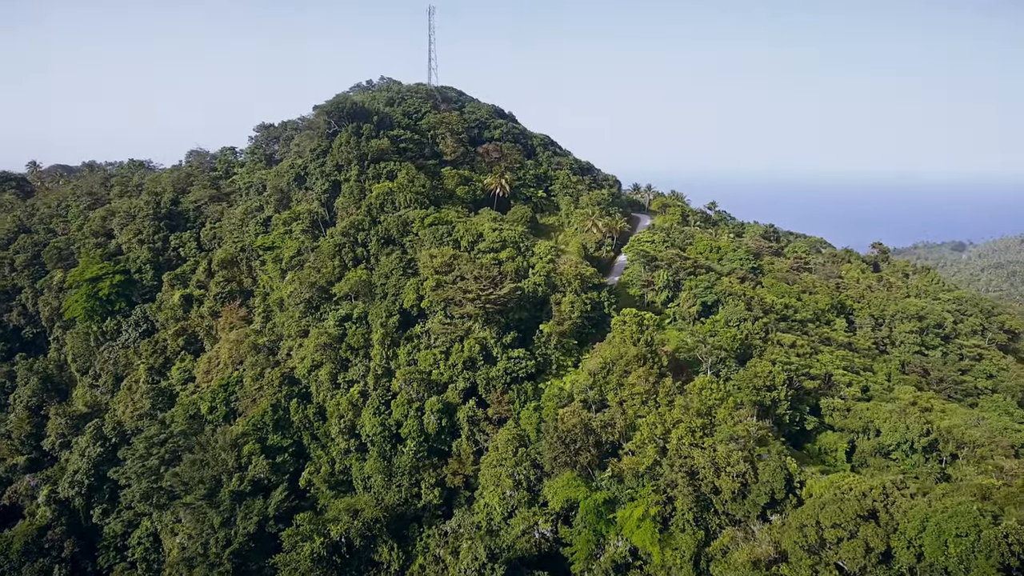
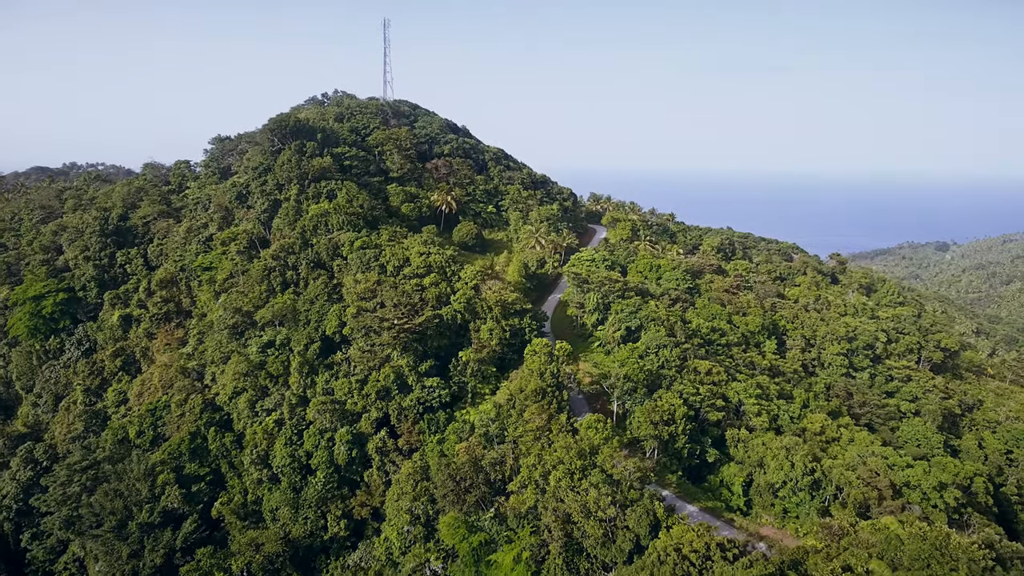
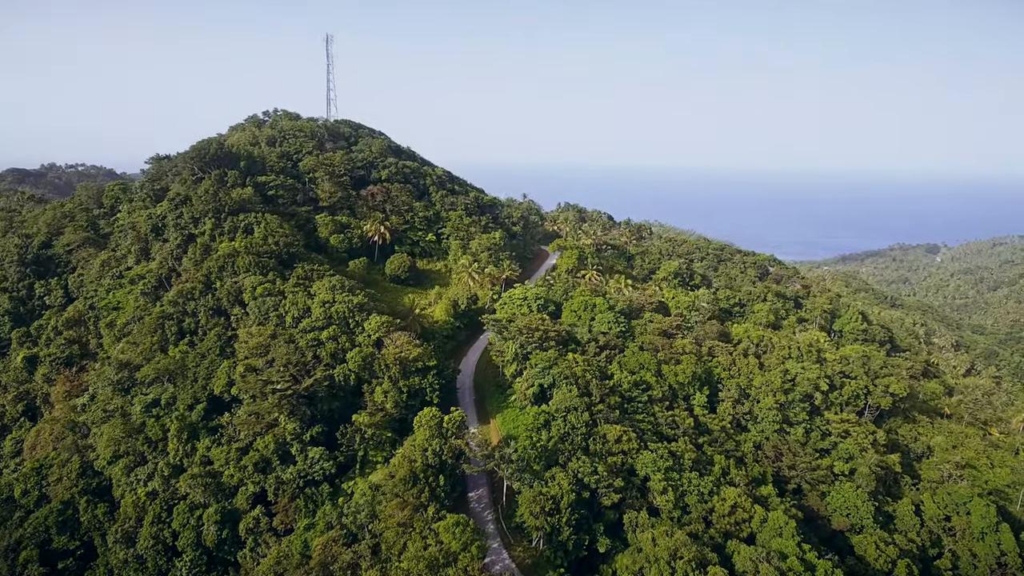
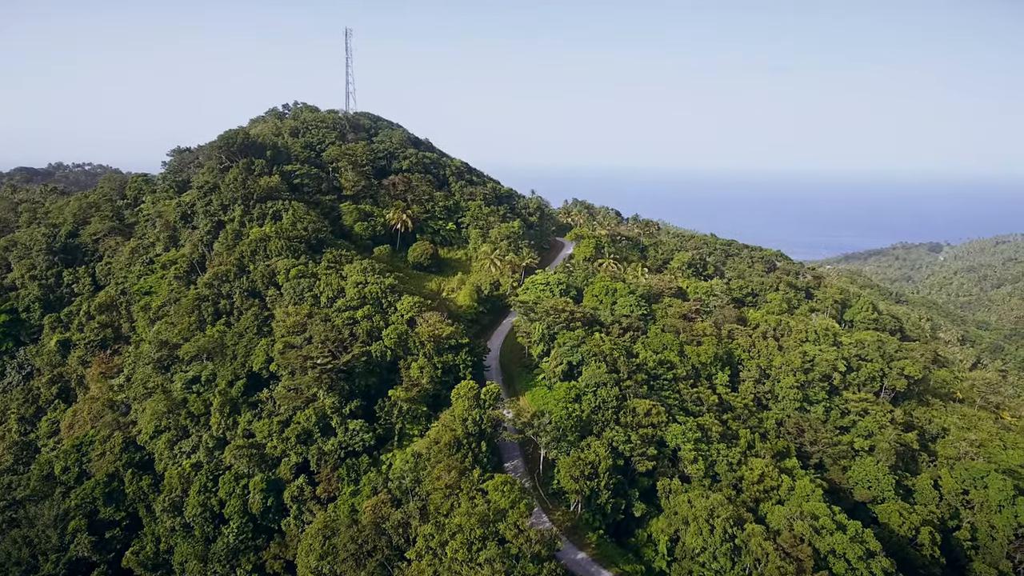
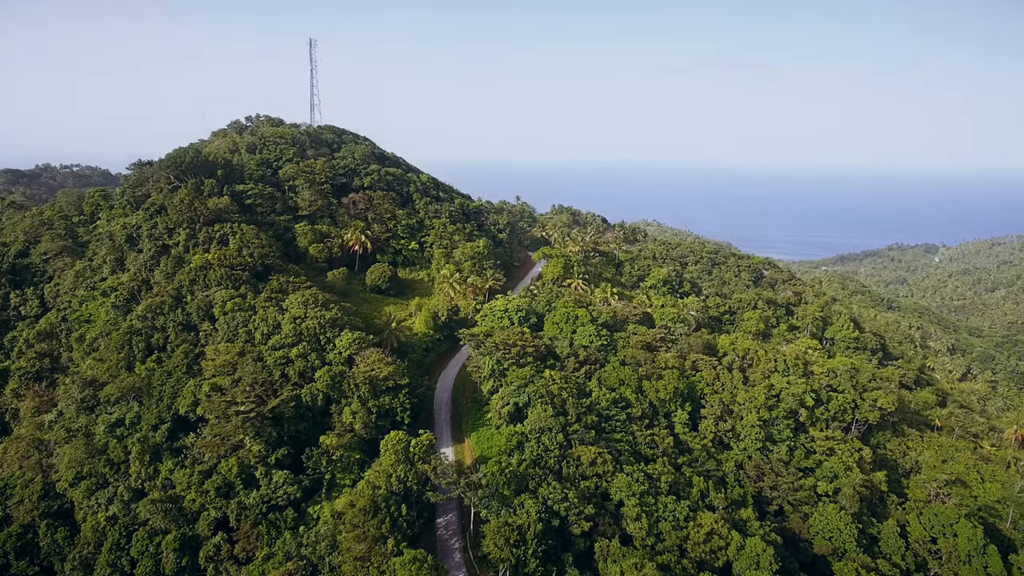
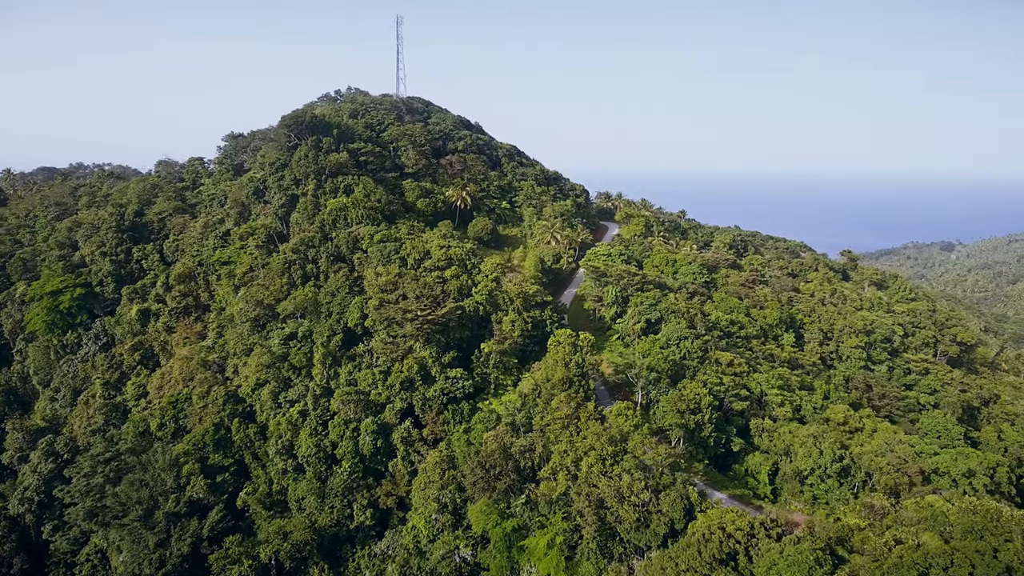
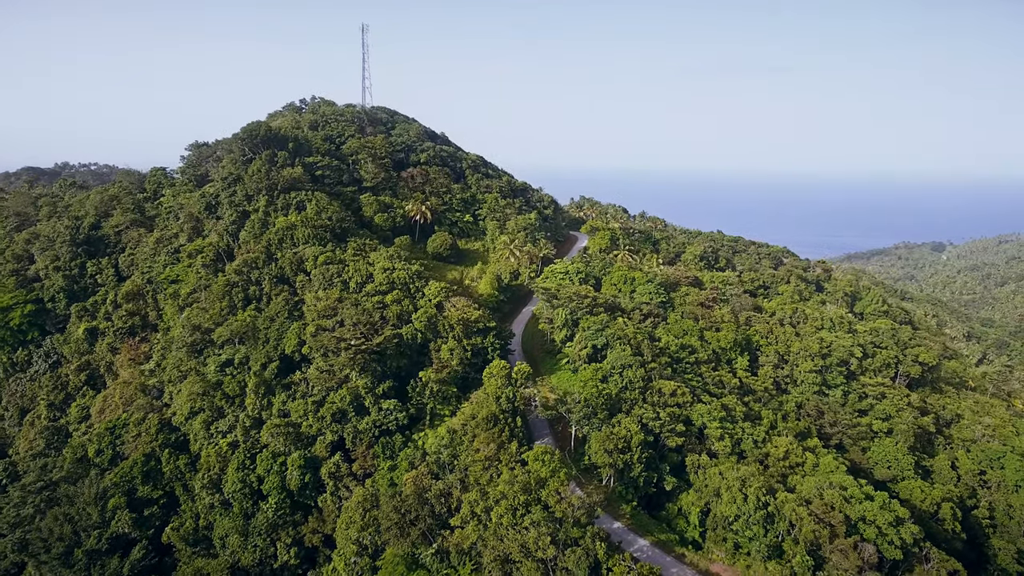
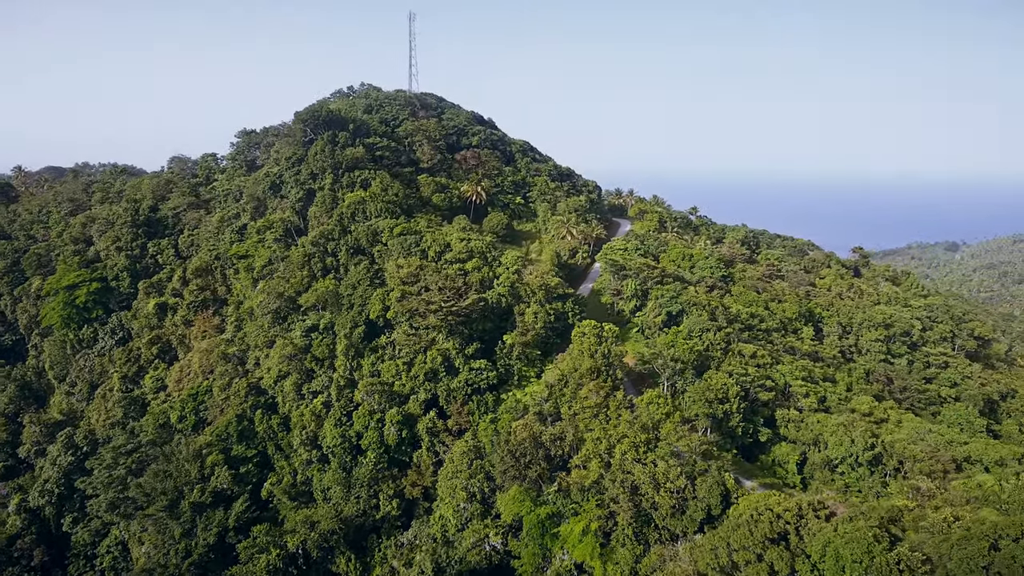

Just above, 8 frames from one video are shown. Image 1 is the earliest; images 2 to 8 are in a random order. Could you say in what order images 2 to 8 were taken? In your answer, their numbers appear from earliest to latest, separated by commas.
8, 6, 2, 7, 4, 3, 5
